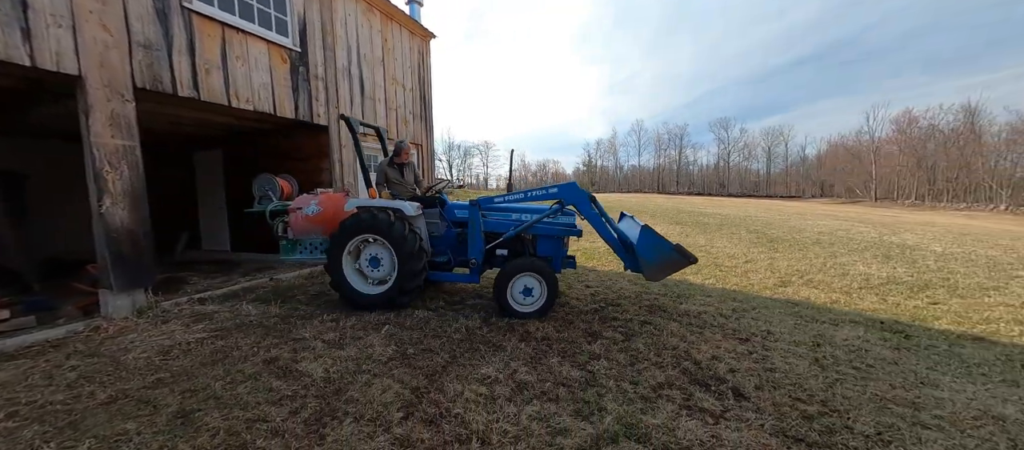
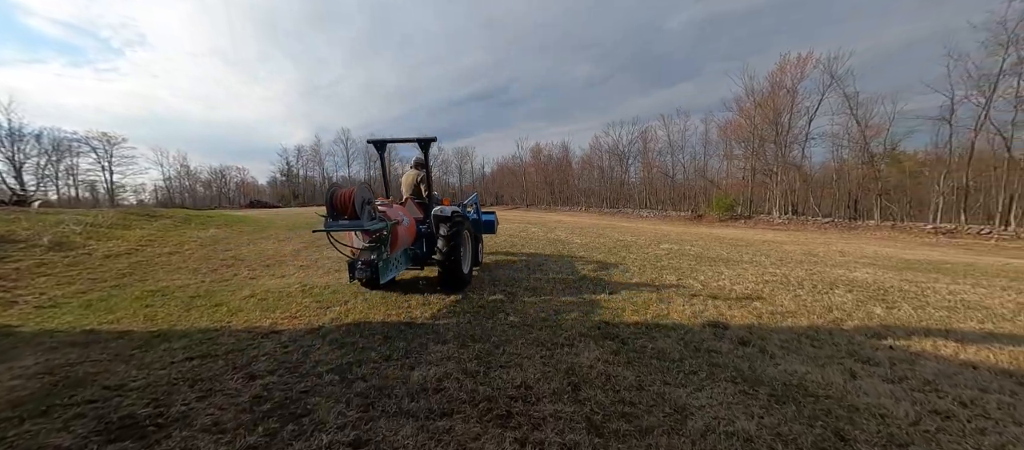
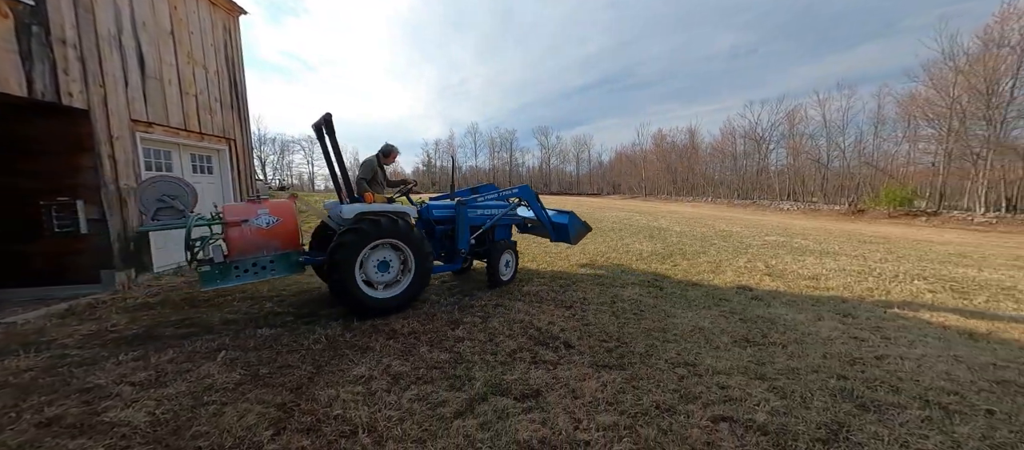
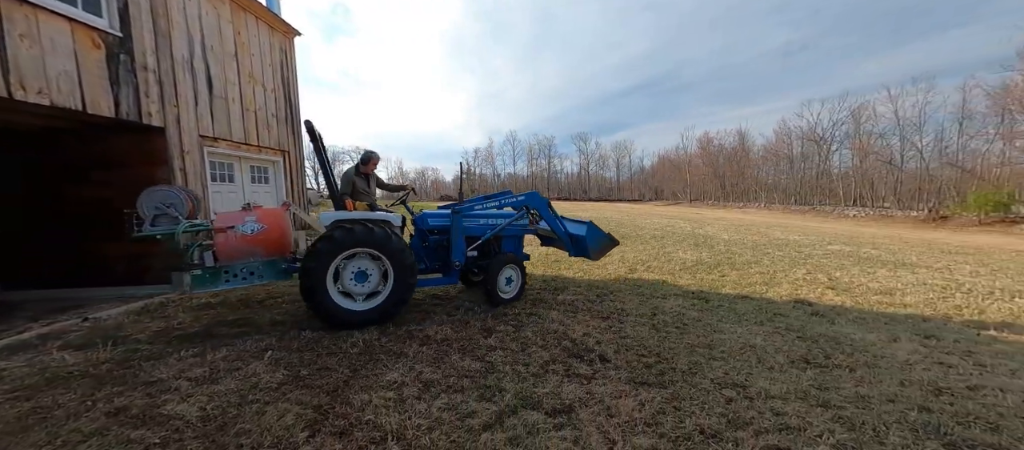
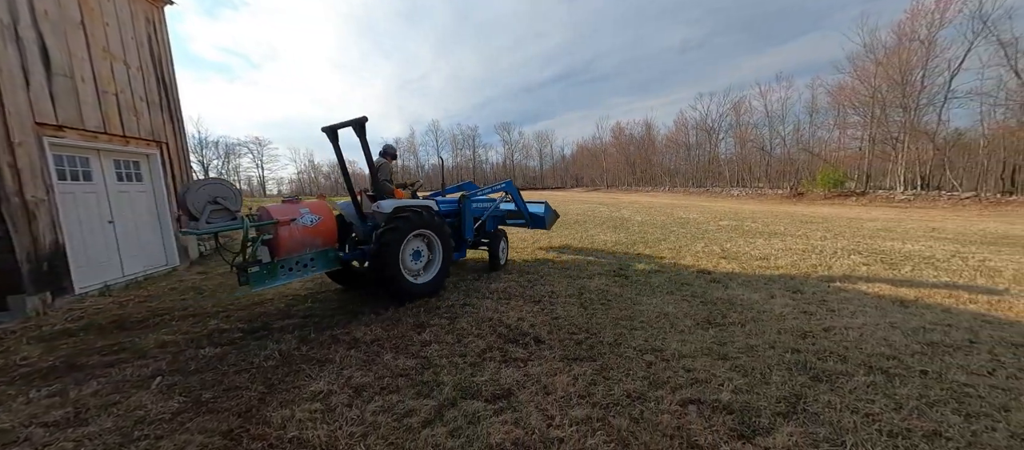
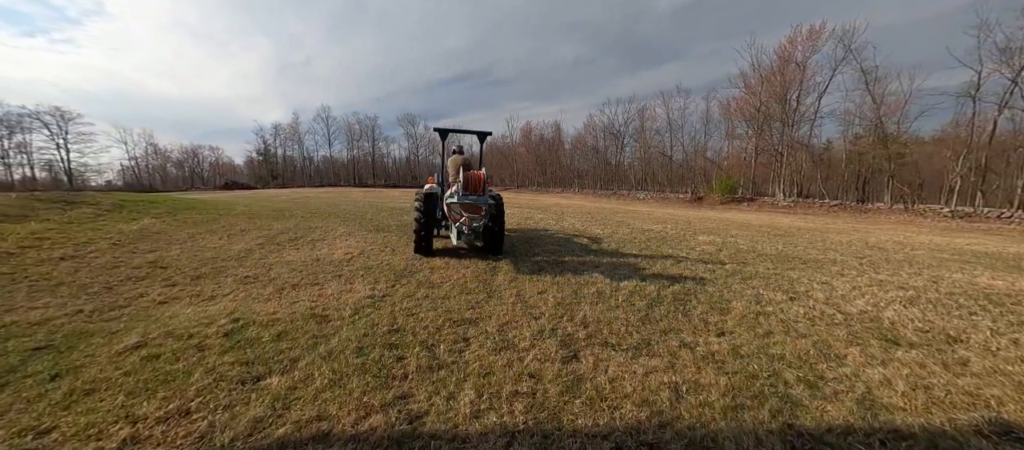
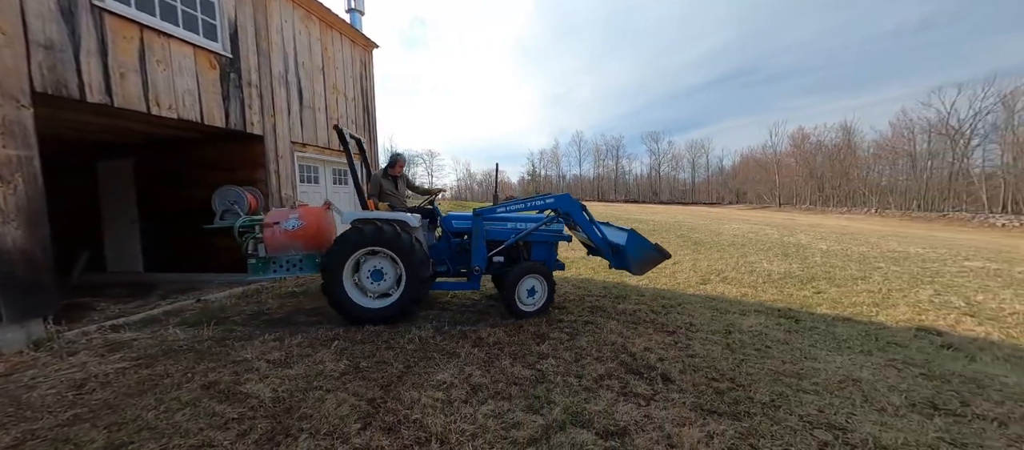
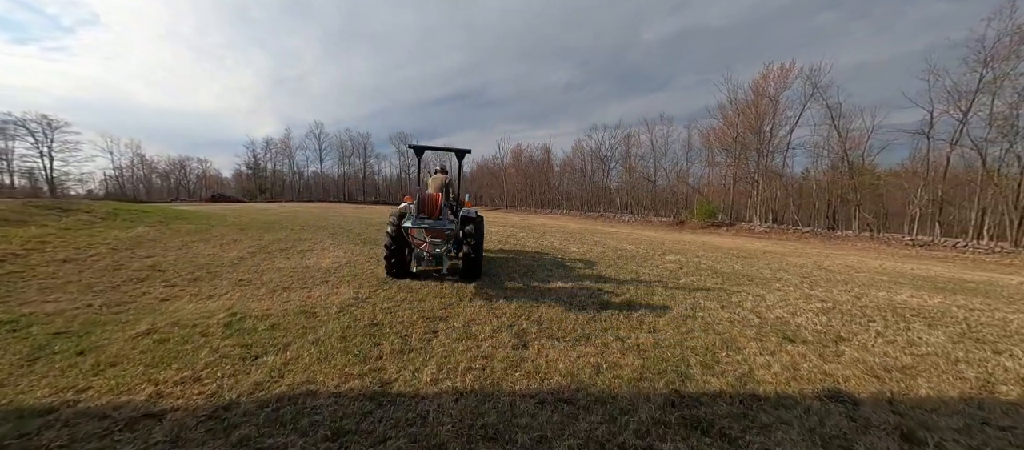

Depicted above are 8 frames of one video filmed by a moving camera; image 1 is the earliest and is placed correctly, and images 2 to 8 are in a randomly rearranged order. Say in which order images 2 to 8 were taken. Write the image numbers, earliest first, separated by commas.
7, 4, 3, 5, 2, 8, 6
